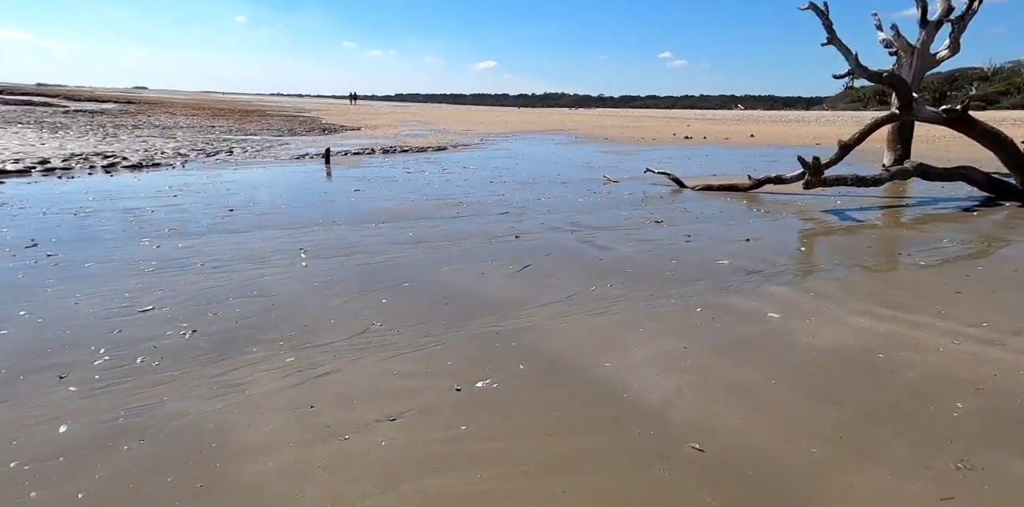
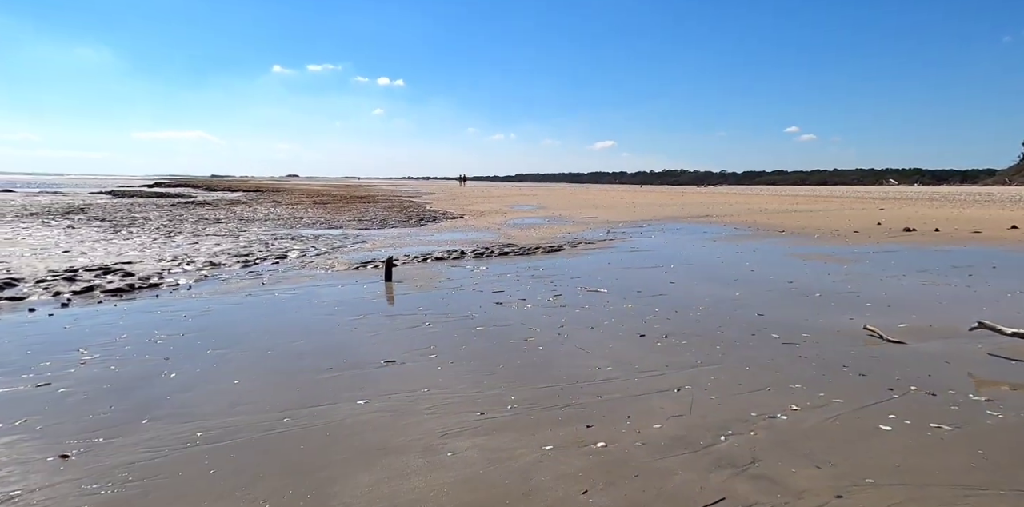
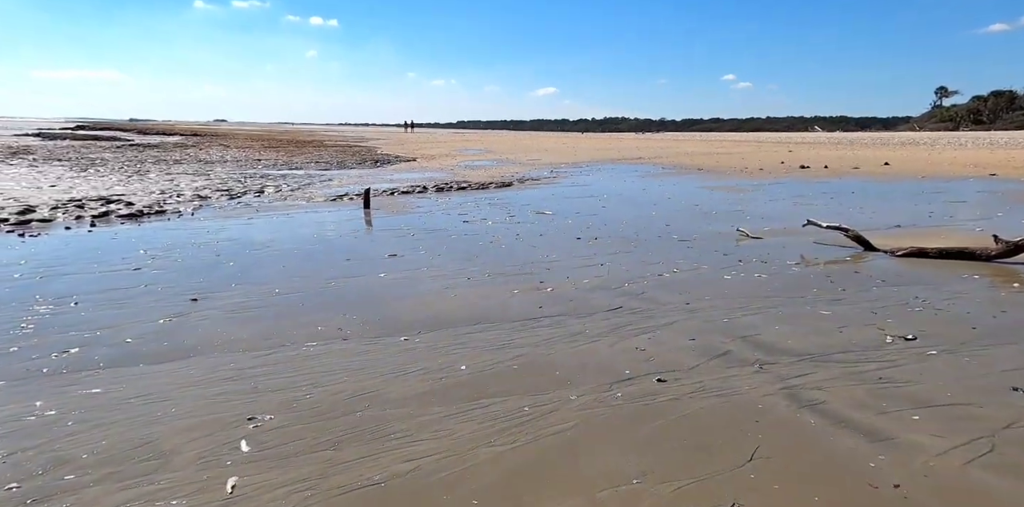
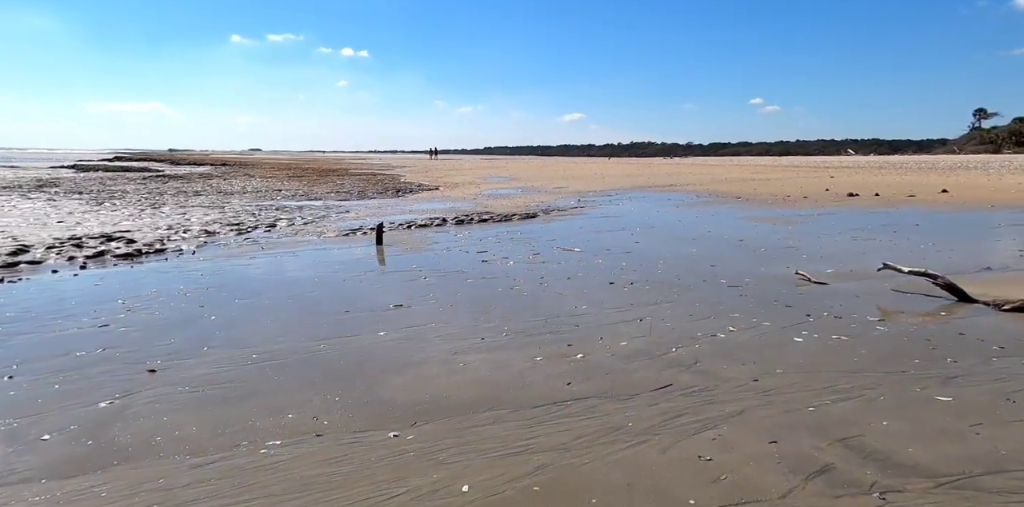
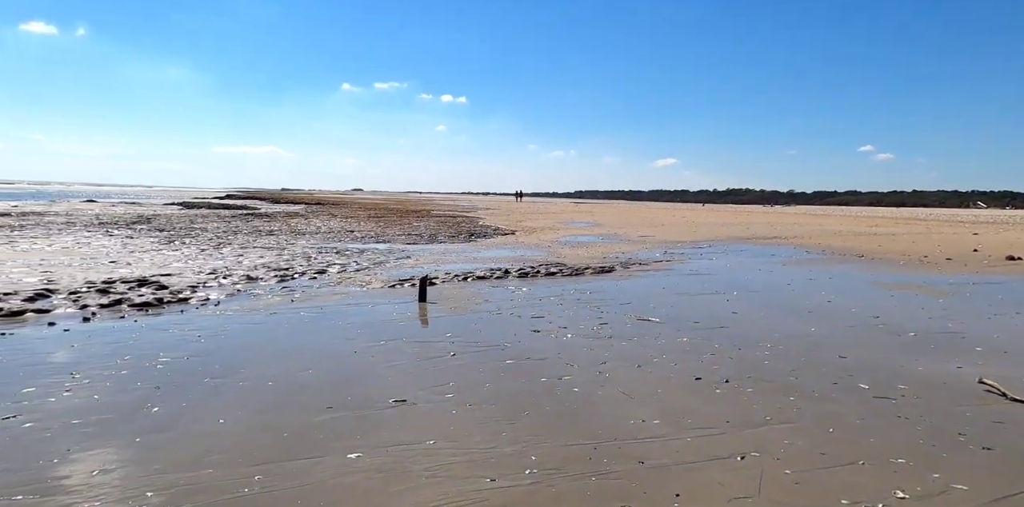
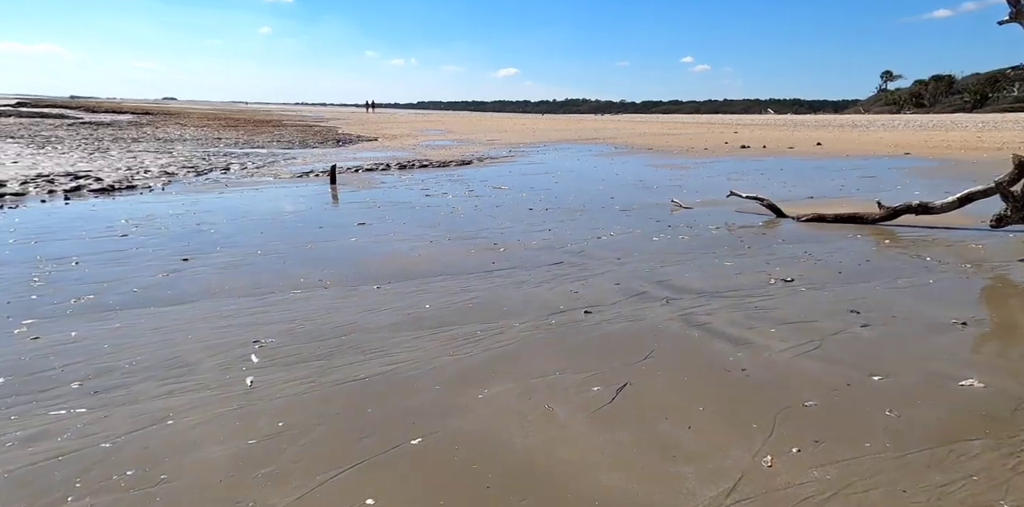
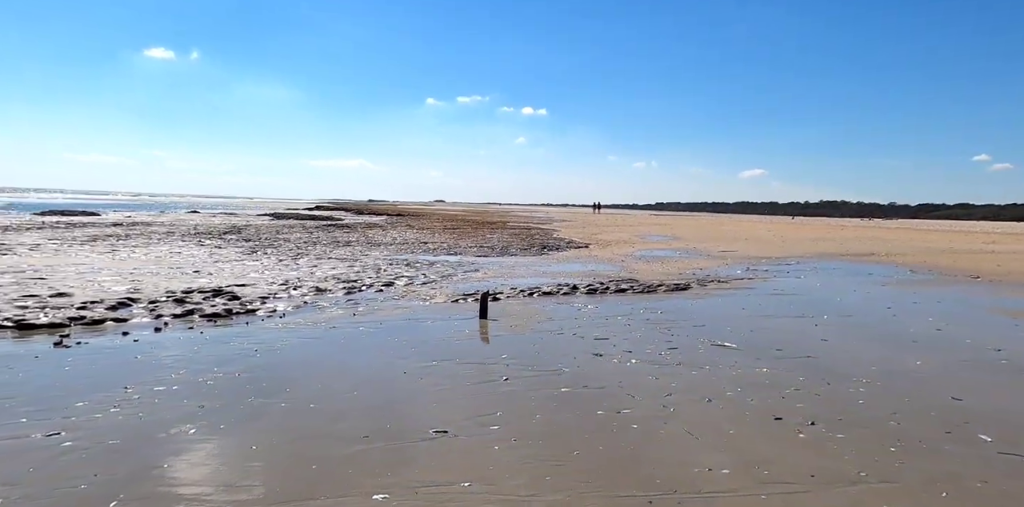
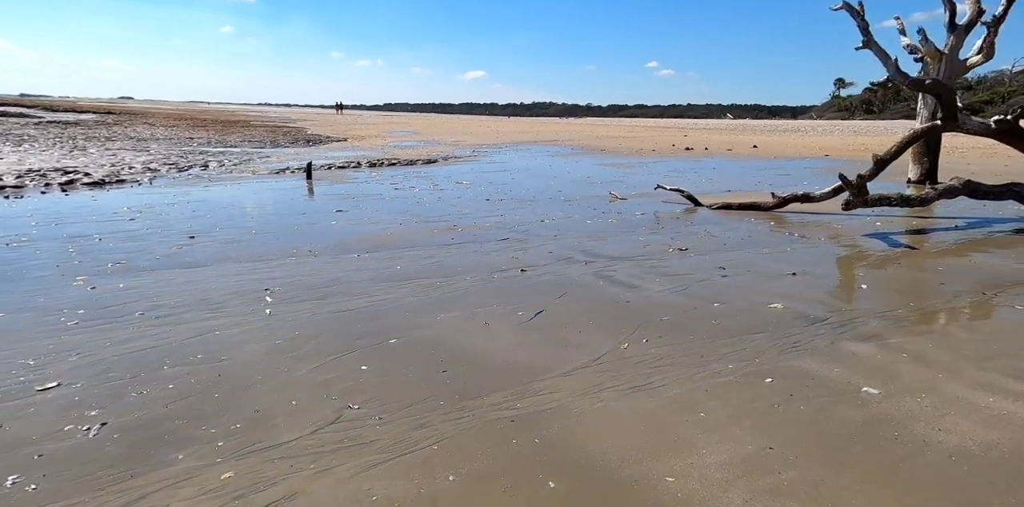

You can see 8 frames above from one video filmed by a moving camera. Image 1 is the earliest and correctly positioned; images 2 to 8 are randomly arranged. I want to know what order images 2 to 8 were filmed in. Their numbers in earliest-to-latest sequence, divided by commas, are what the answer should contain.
8, 6, 3, 4, 2, 5, 7
